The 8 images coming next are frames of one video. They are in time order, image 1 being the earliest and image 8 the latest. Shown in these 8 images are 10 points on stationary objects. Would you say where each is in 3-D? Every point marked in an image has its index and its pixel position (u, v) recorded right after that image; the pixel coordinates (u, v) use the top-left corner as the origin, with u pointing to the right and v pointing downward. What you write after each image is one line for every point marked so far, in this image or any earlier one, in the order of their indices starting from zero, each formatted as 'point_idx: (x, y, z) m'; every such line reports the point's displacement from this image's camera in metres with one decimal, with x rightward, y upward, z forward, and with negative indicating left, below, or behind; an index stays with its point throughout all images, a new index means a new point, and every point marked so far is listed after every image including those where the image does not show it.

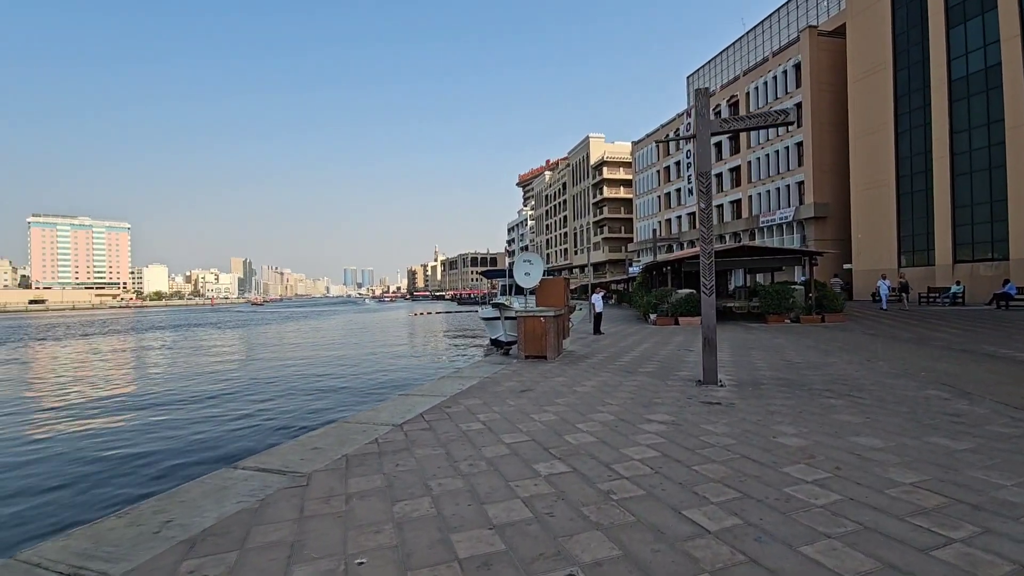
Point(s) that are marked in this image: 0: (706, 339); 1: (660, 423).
0: (+3.3, -0.9, +8.1) m
1: (+1.8, -1.7, +5.8) m
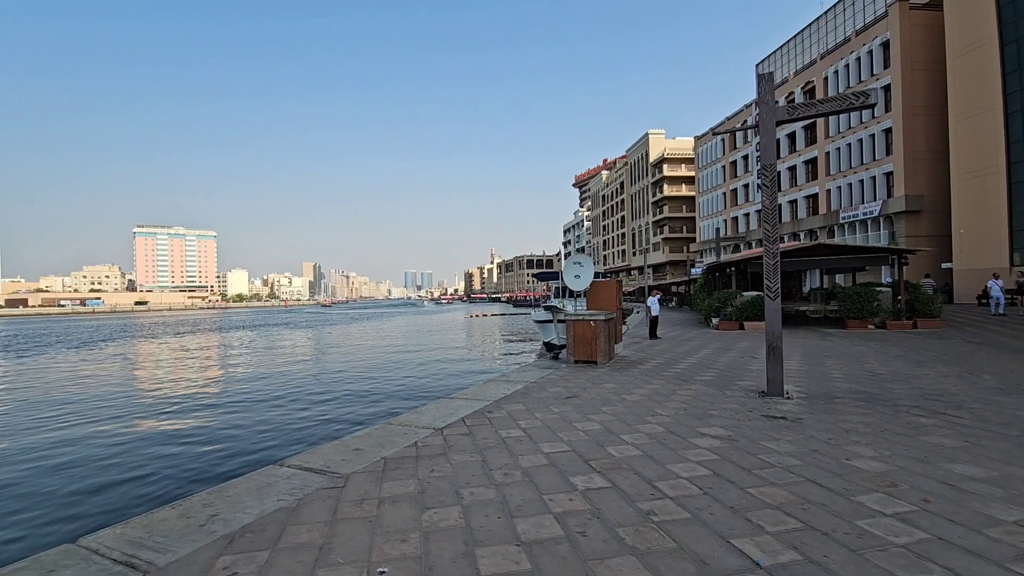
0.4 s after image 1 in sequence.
0: (+4.1, -0.9, +7.5) m
1: (+2.3, -1.7, +5.4) m
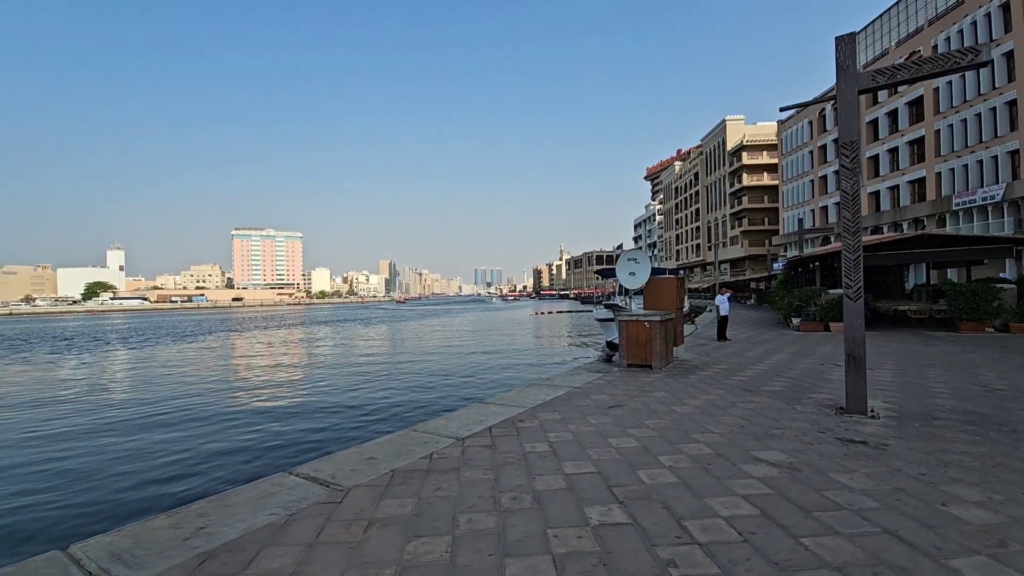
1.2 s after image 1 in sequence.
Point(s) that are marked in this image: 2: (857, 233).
0: (+4.6, -0.9, +6.4) m
1: (+2.5, -1.7, +4.6) m
2: (+4.7, +0.8, +6.3) m
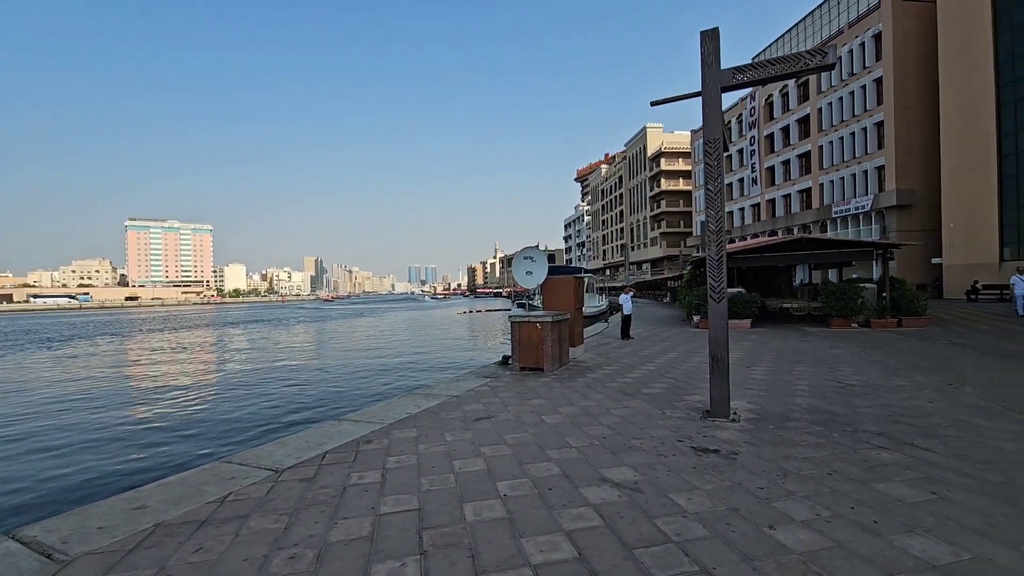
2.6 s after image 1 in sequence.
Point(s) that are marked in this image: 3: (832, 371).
0: (+2.7, -0.9, +6.2) m
1: (+0.9, -1.8, +4.2) m
2: (+2.8, +0.7, +6.2) m
3: (+6.2, -1.6, +9.1) m
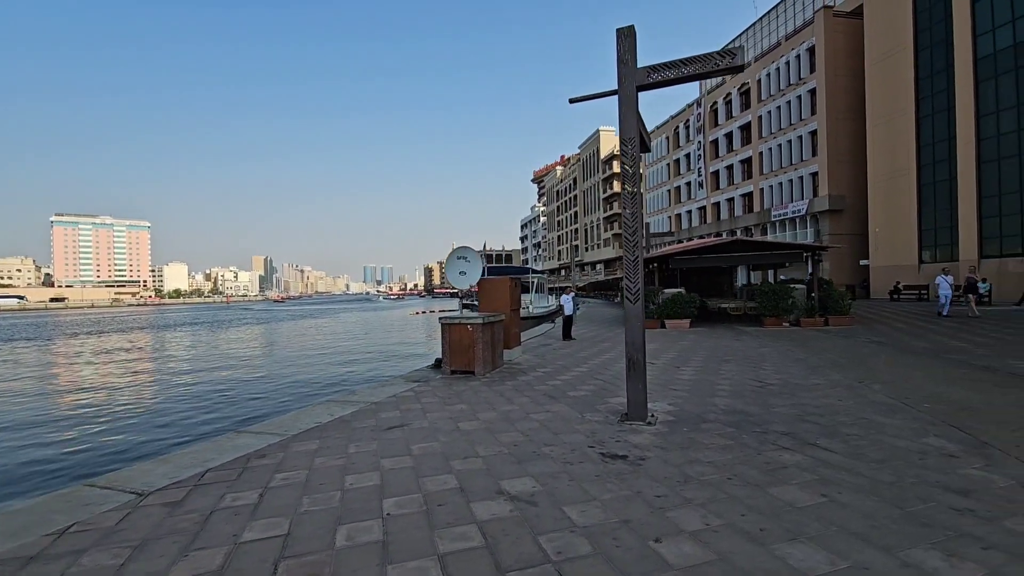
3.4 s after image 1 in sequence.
0: (+1.5, -0.9, +6.2) m
1: (0.0, -1.8, +4.0) m
2: (+1.6, +0.7, +6.1) m
3: (+4.8, -1.6, +9.3) m
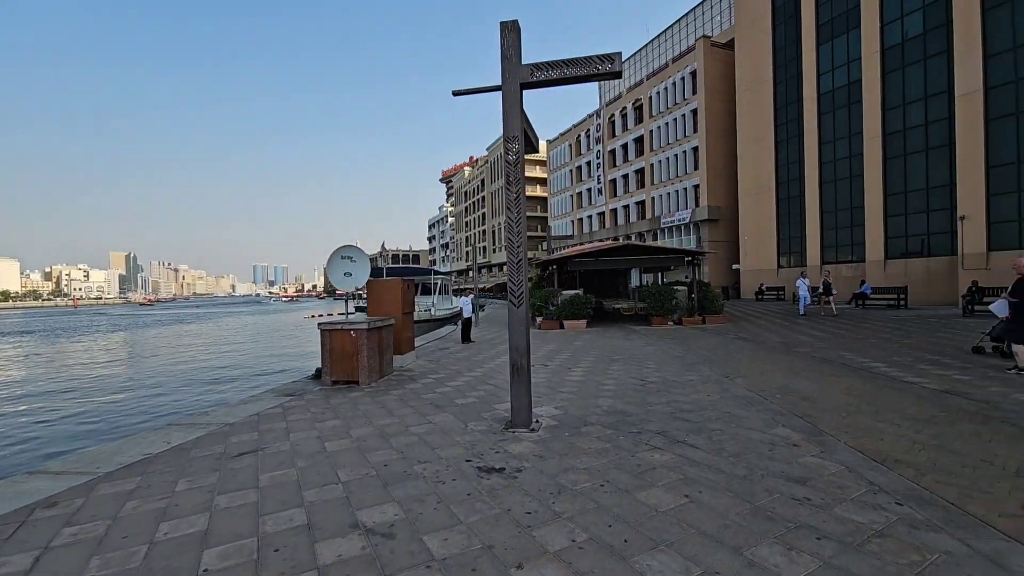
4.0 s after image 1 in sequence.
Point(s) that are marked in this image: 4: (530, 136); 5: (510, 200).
0: (0.0, -1.0, +5.9) m
1: (-1.1, -1.8, +3.5) m
2: (+0.1, +0.7, +5.9) m
3: (+2.6, -1.7, +9.7) m
4: (+0.2, +2.1, +6.4) m
5: (0.0, +1.1, +6.0) m
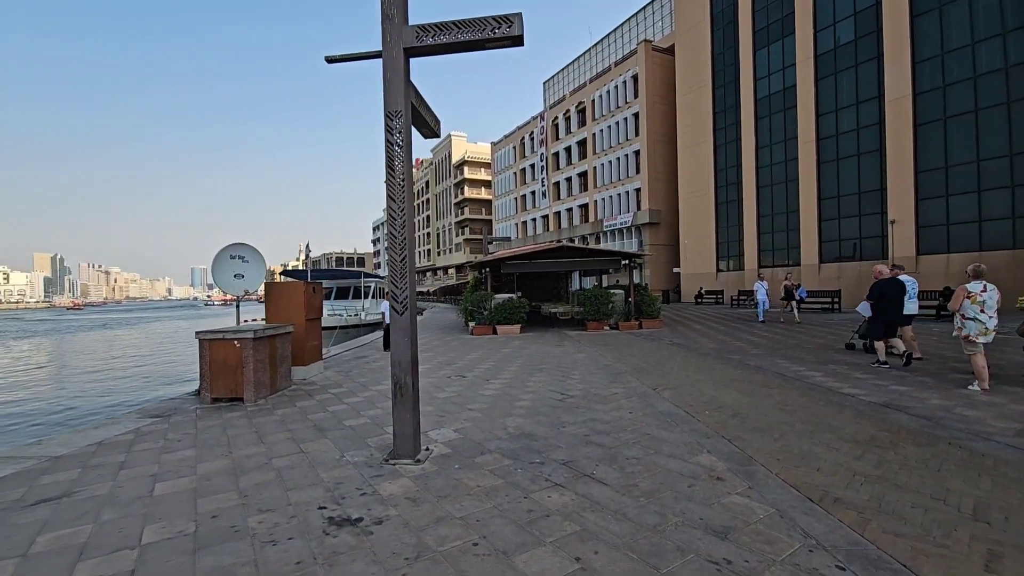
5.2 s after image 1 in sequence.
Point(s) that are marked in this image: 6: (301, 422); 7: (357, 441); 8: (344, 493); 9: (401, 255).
0: (-1.2, -1.0, +5.0) m
1: (-2.1, -1.8, +2.4) m
2: (-1.1, +0.7, +5.0) m
3: (+1.0, -1.7, +9.0) m
4: (-1.1, +2.0, +5.5) m
5: (-1.3, +1.1, +5.1) m
6: (-2.9, -1.9, +6.6) m
7: (-1.8, -1.9, +5.7) m
8: (-1.5, -1.9, +4.2) m
9: (-1.2, +0.3, +5.0) m
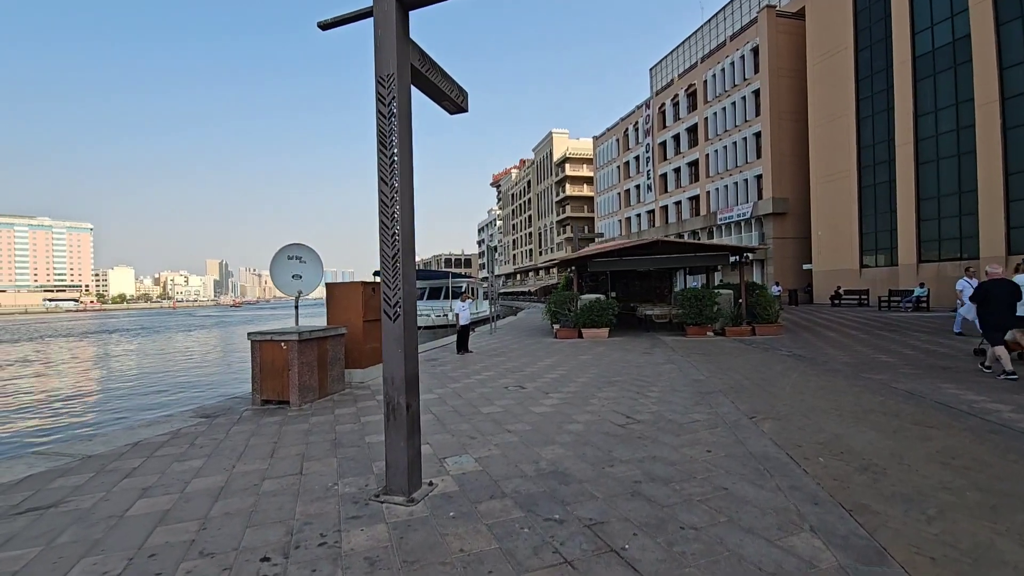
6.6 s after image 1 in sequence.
0: (-1.1, -1.0, +4.1) m
1: (-2.5, -1.8, +1.8) m
2: (-1.0, +0.7, +4.1) m
3: (+2.0, -1.7, +7.5) m
4: (-0.8, +2.1, +4.5) m
5: (-1.1, +1.1, +4.2) m
6: (-2.3, -1.9, +6.1) m
7: (-1.5, -1.8, +4.9) m
8: (-1.5, -1.8, +3.4) m
9: (-1.0, +0.3, +4.1) m
